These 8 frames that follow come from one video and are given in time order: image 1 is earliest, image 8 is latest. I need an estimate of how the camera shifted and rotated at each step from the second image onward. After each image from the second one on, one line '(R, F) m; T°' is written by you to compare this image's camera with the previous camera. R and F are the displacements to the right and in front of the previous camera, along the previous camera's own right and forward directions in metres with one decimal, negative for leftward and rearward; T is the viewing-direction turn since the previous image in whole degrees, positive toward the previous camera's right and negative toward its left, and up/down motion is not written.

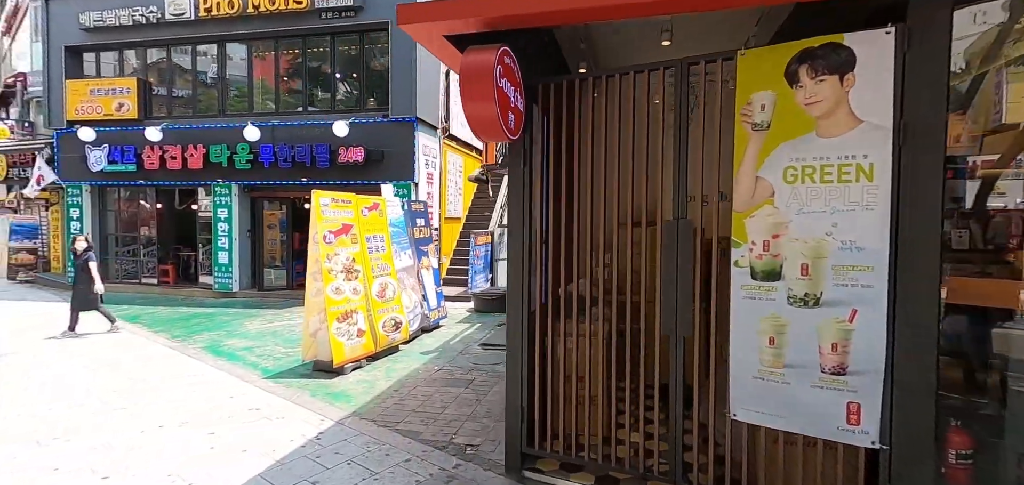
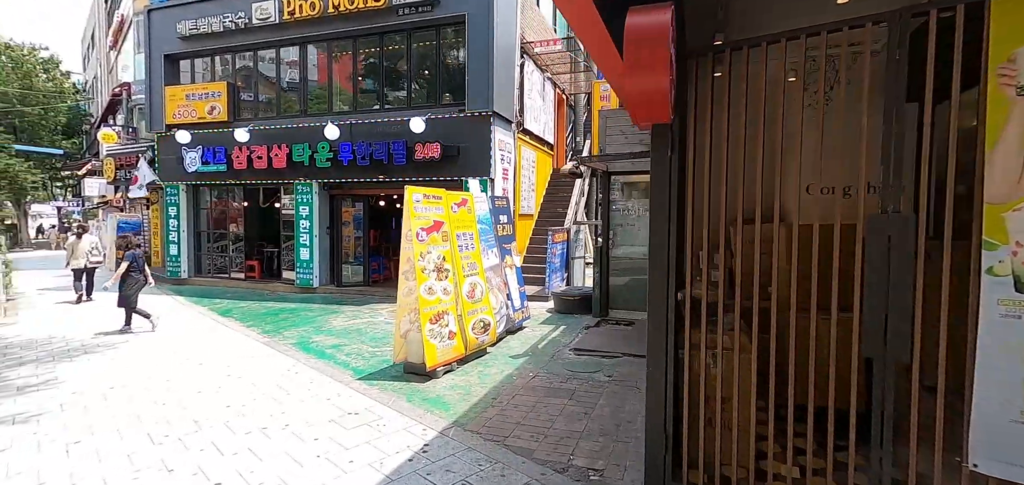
(-0.5, +0.4) m; -7°
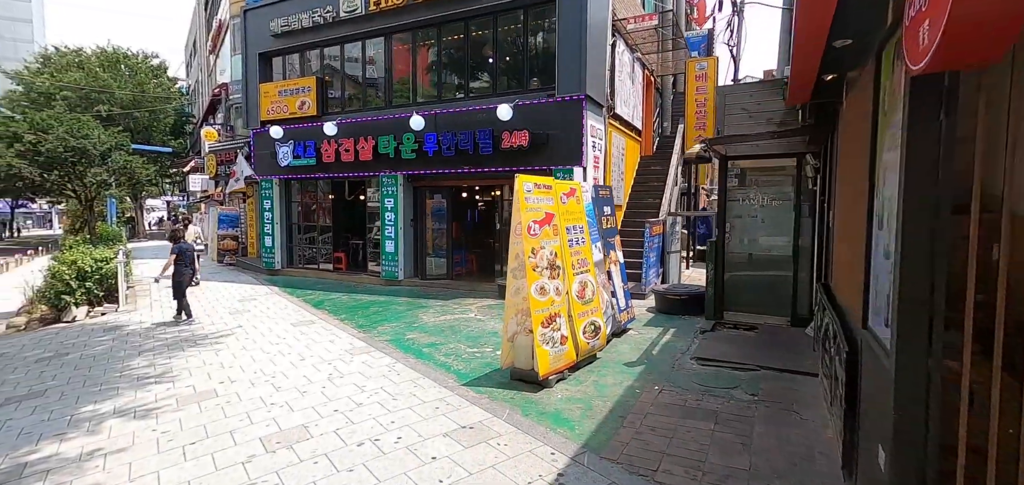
(-0.6, +0.5) m; -8°
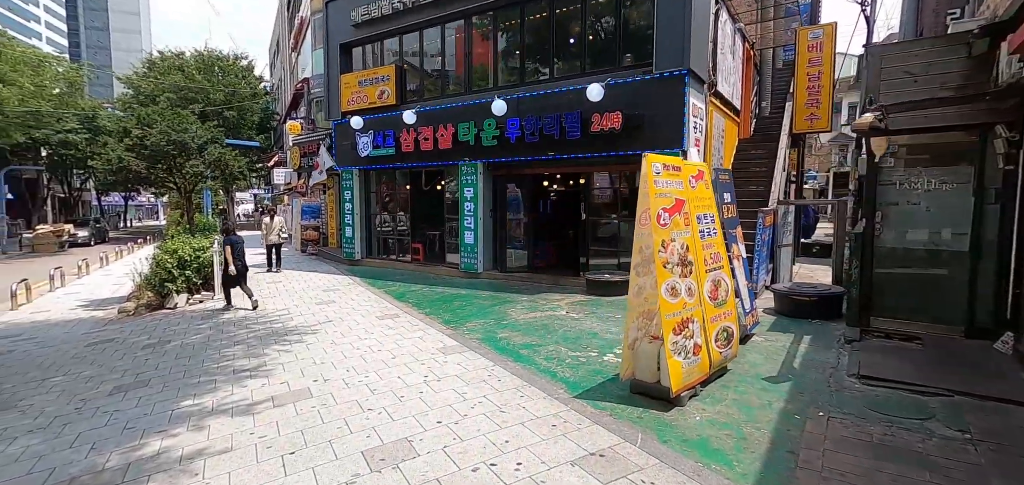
(-0.5, +0.6) m; -7°
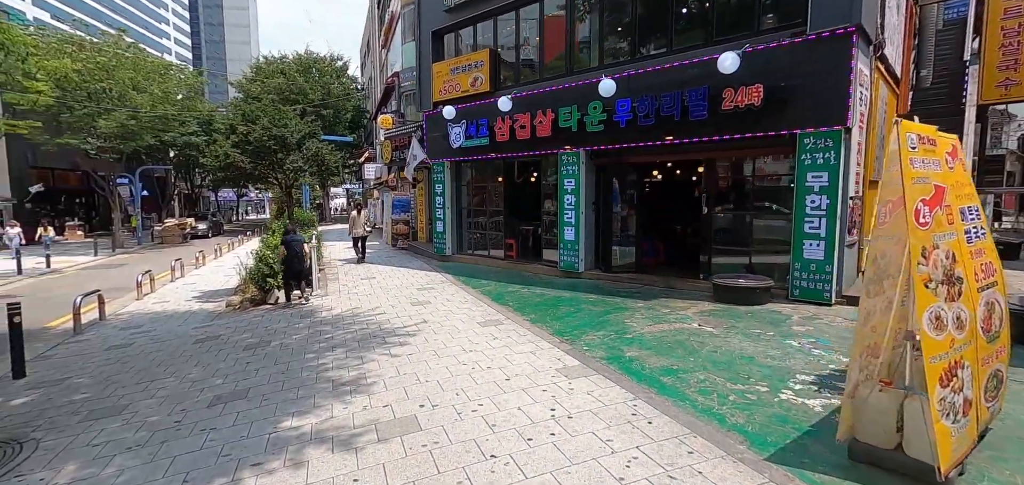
(-0.6, +1.0) m; -9°
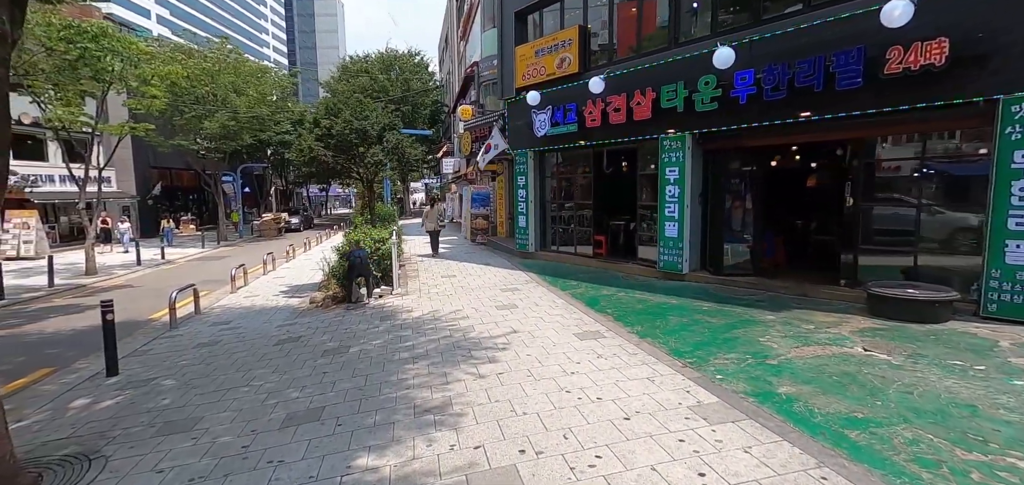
(-0.4, +0.9) m; -9°
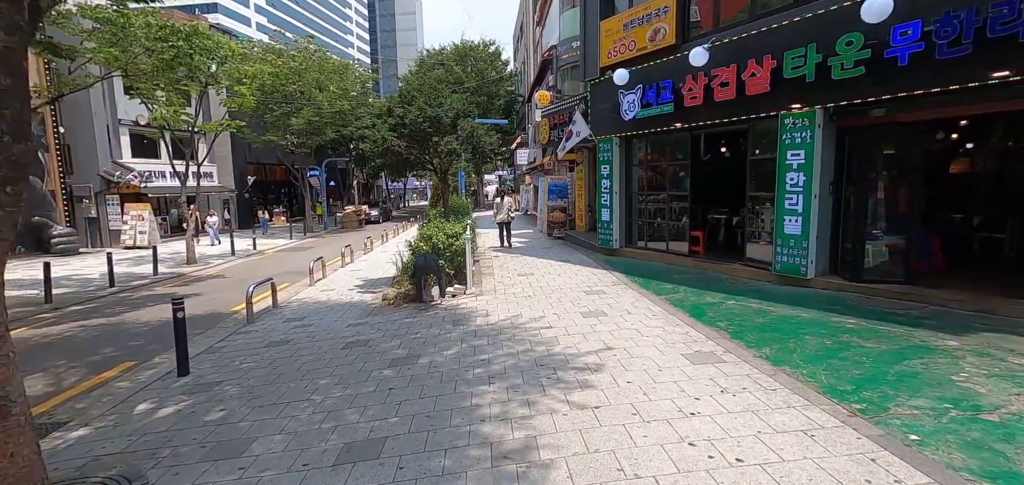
(-0.2, +1.0) m; -9°
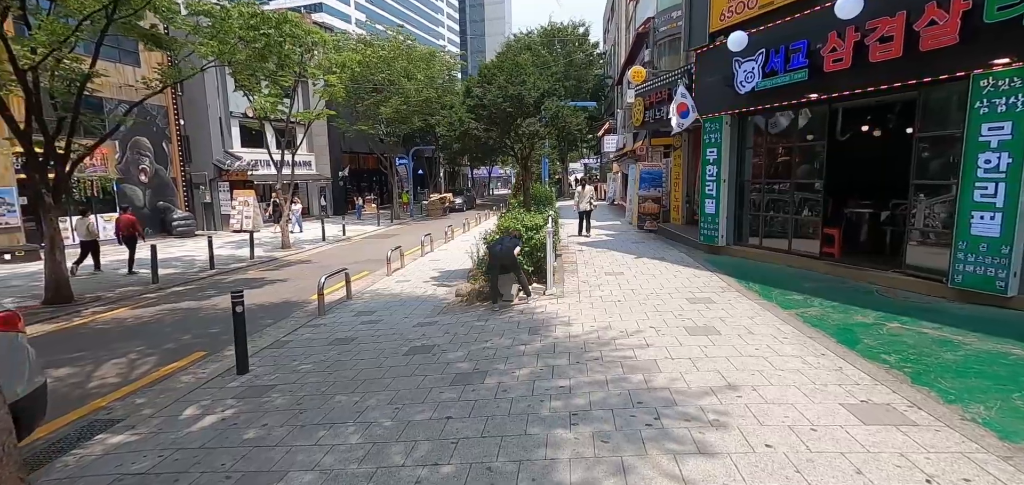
(-0.1, +1.1) m; -10°
